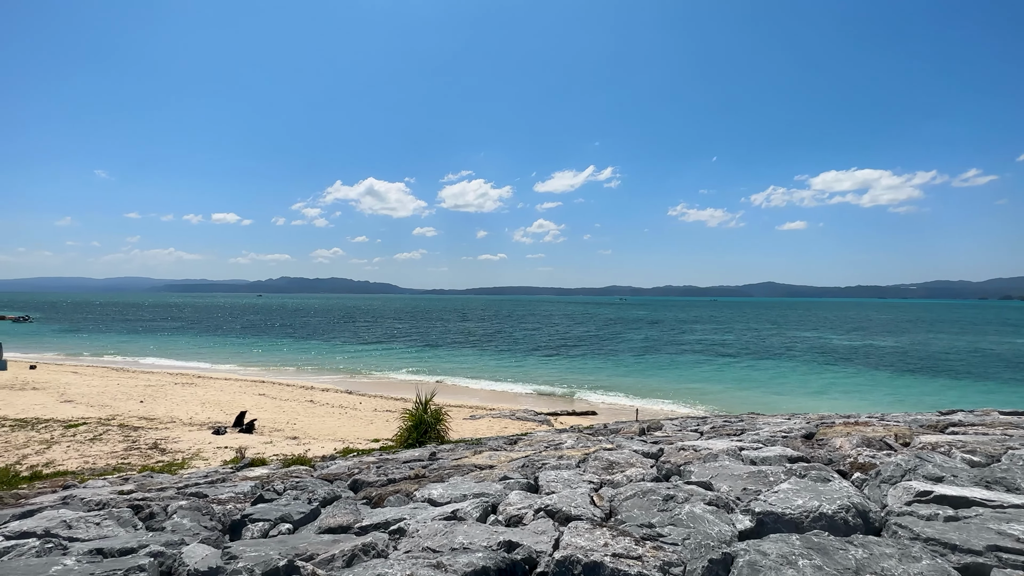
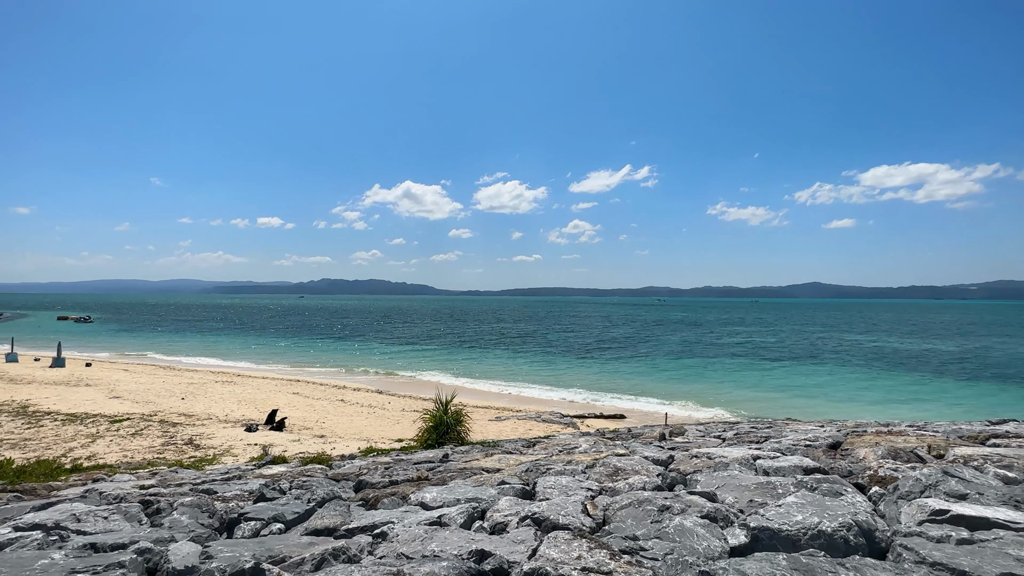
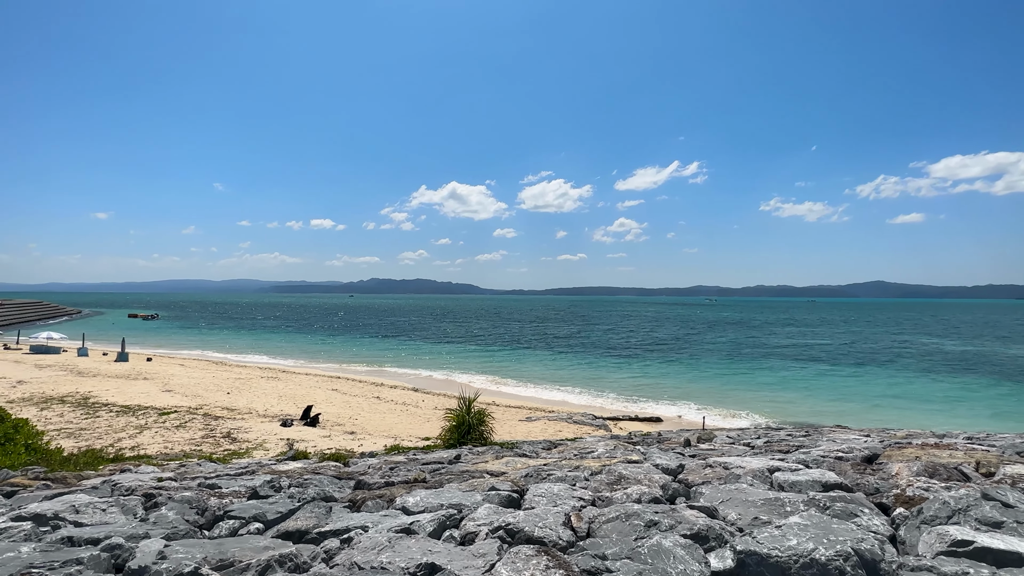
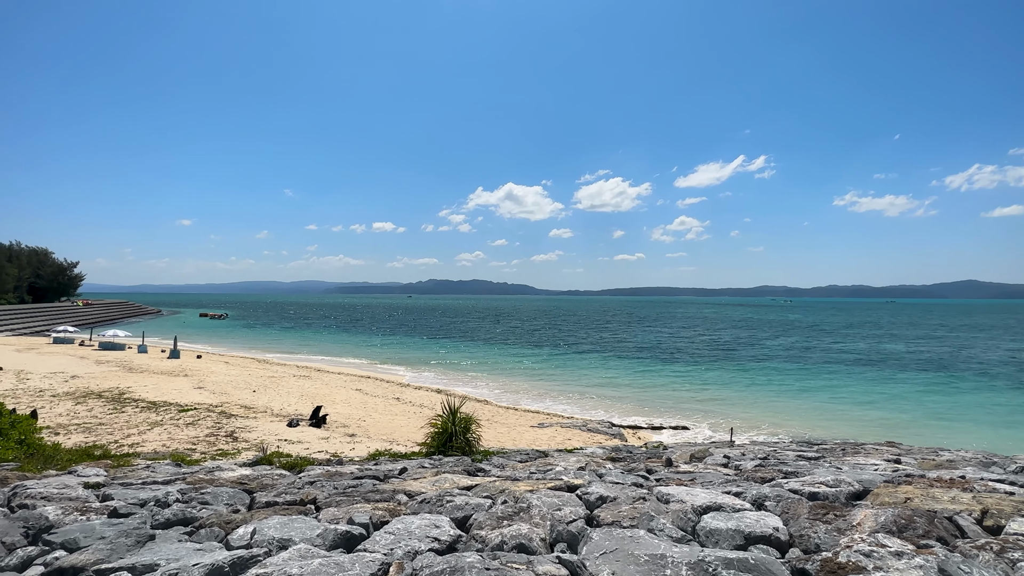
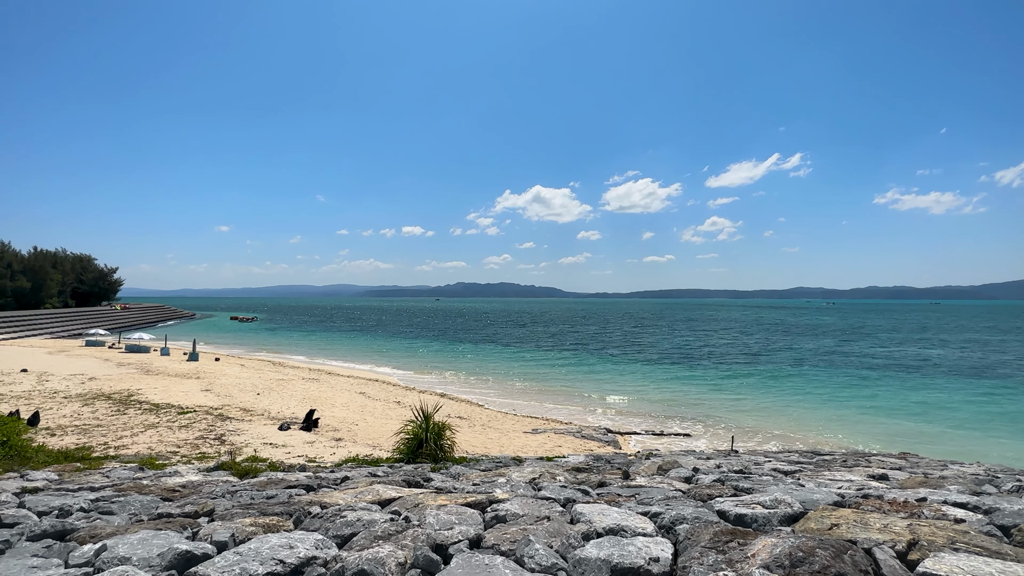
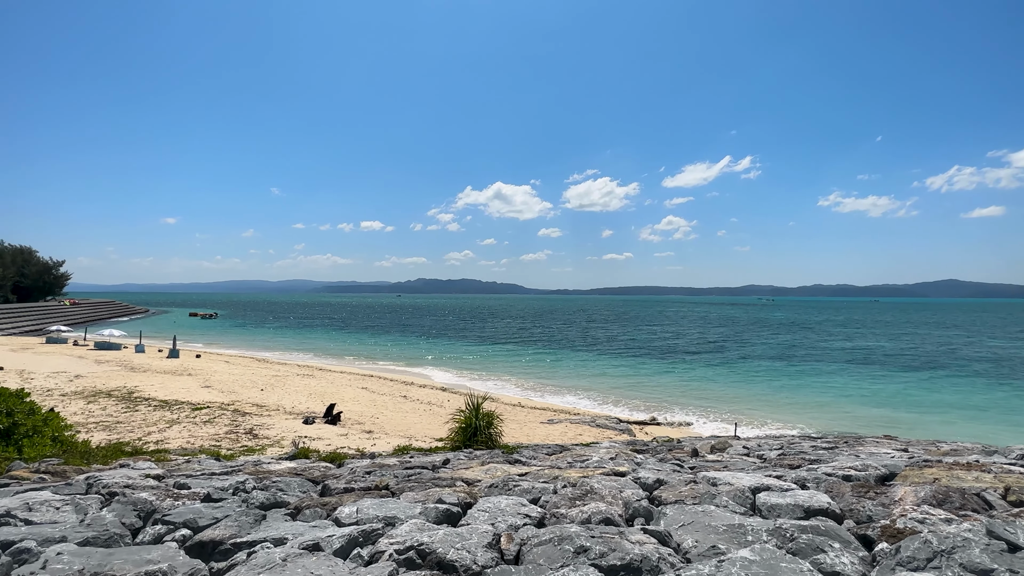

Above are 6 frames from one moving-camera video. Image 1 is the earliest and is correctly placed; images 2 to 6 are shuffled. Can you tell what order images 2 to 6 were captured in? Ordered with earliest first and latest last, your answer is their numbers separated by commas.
2, 3, 6, 4, 5
